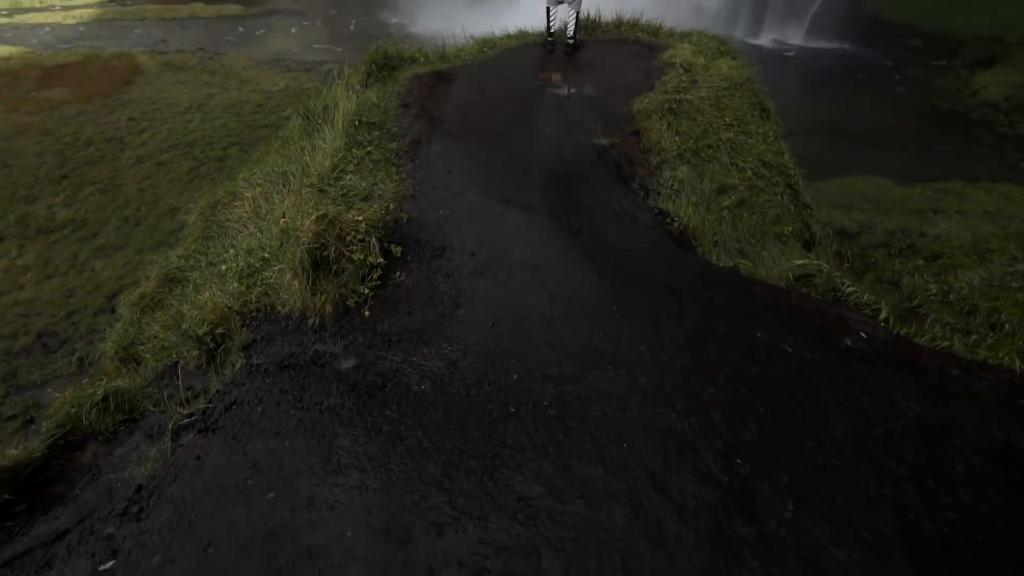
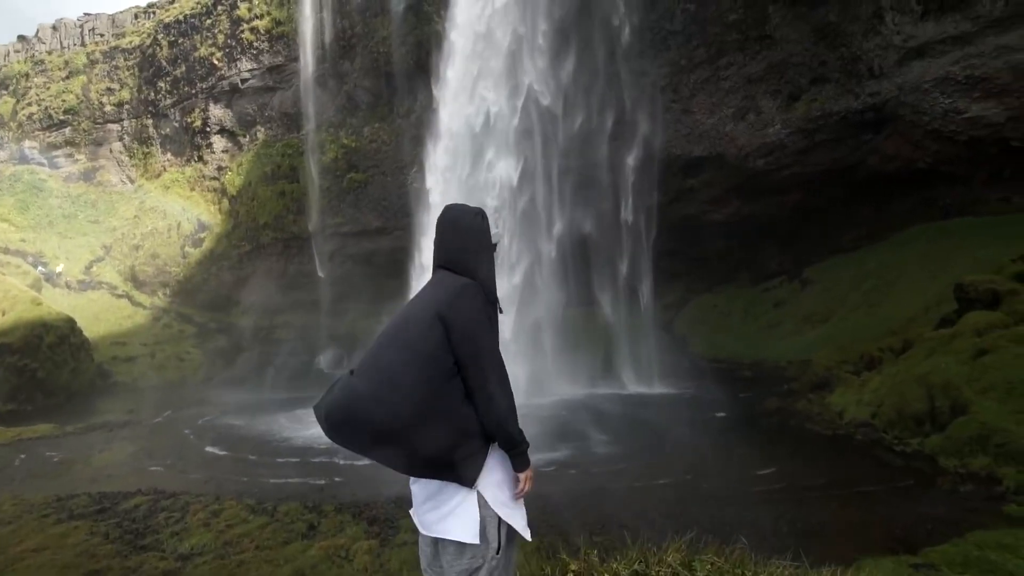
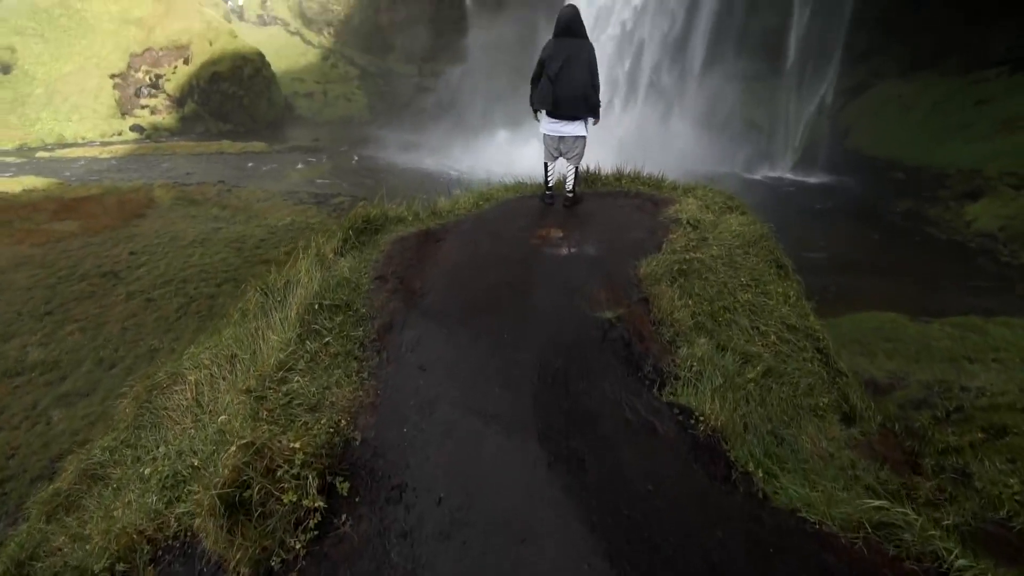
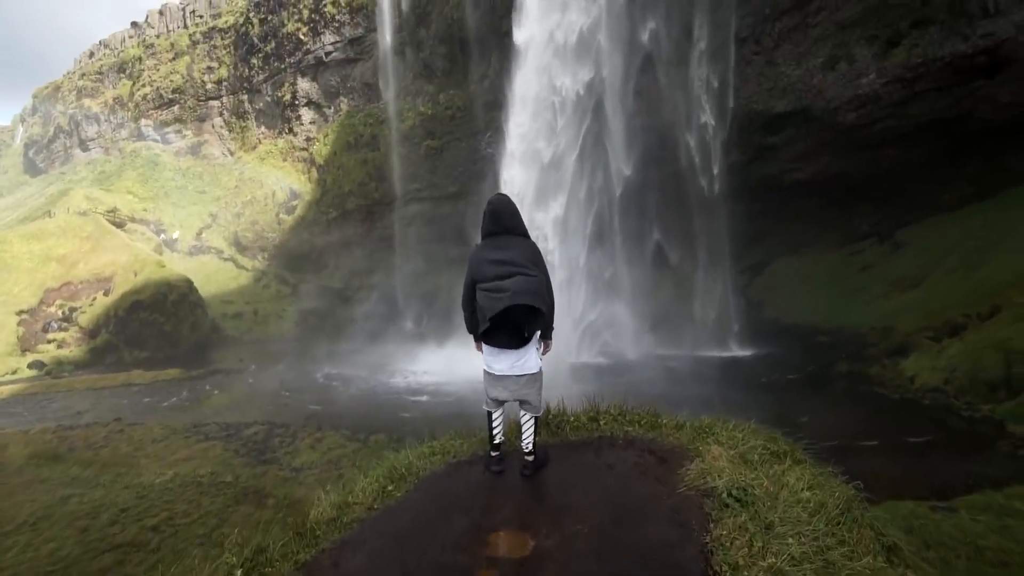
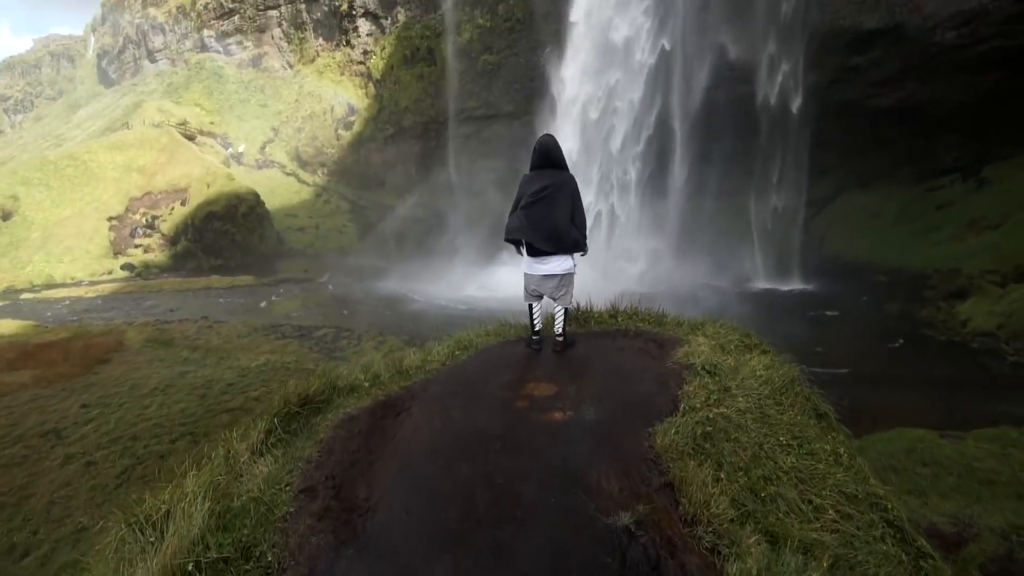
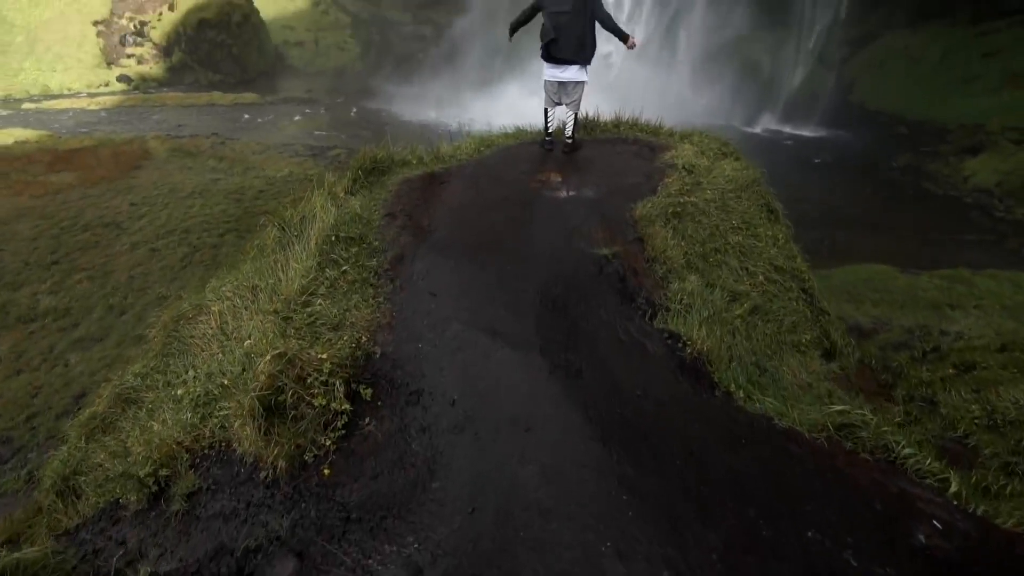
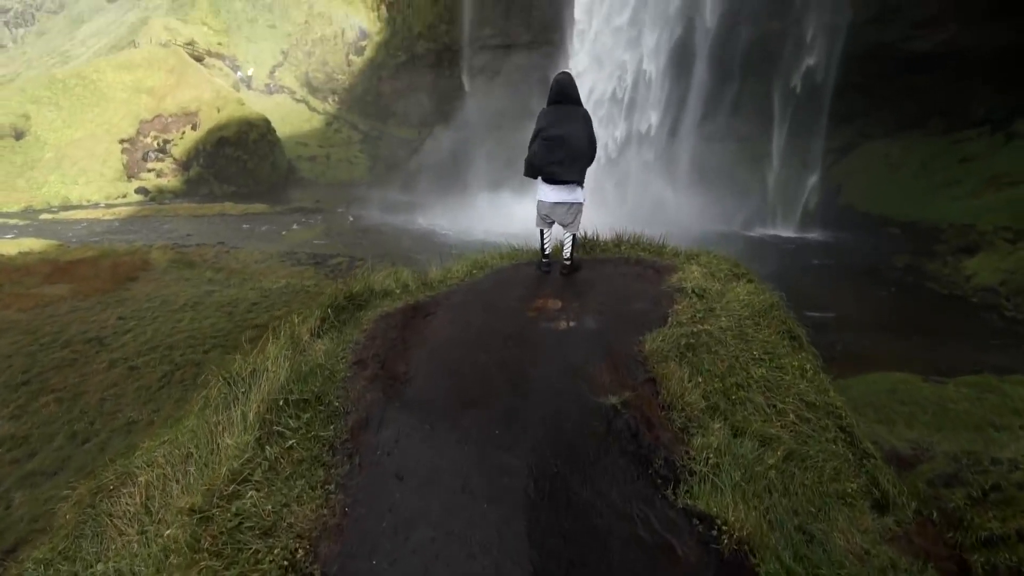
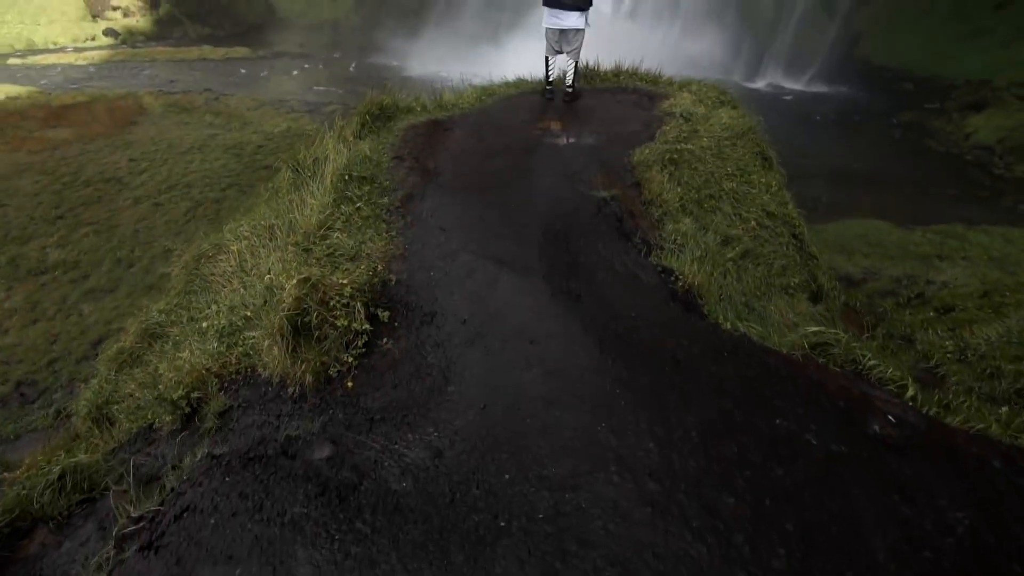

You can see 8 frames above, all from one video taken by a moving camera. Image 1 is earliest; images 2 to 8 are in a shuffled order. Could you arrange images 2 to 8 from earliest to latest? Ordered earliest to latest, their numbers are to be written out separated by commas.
8, 6, 3, 7, 5, 4, 2
